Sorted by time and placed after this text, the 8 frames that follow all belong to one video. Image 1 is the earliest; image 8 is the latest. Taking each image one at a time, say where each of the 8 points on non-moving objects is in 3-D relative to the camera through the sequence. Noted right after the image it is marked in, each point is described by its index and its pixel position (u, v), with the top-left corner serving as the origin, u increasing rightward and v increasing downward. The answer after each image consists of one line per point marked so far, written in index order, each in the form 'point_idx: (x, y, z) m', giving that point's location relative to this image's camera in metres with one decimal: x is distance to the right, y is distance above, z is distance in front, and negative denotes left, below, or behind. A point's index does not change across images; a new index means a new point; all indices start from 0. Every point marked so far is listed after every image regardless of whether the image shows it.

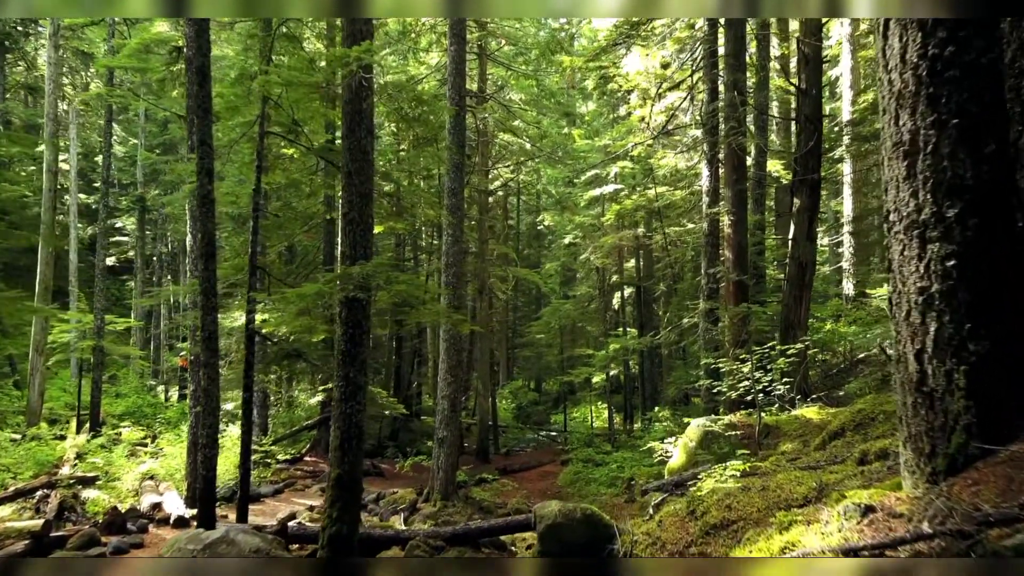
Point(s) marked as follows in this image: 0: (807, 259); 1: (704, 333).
0: (+3.1, +0.3, +7.5) m
1: (+2.2, -0.5, +8.1) m
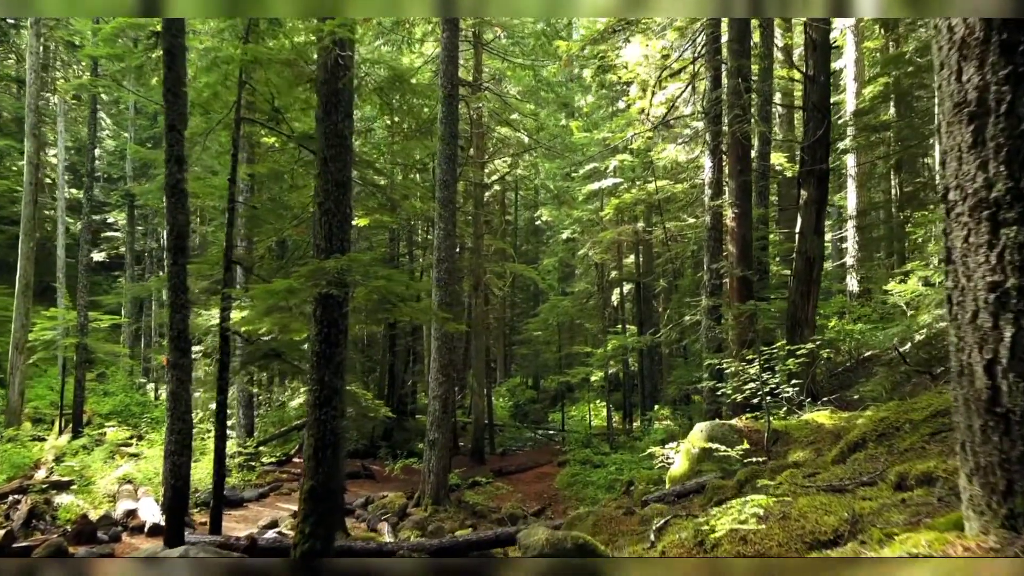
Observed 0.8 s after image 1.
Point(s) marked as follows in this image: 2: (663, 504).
0: (+3.0, +0.3, +7.1) m
1: (+2.1, -0.5, +7.7) m
2: (+0.9, -1.3, +4.4) m
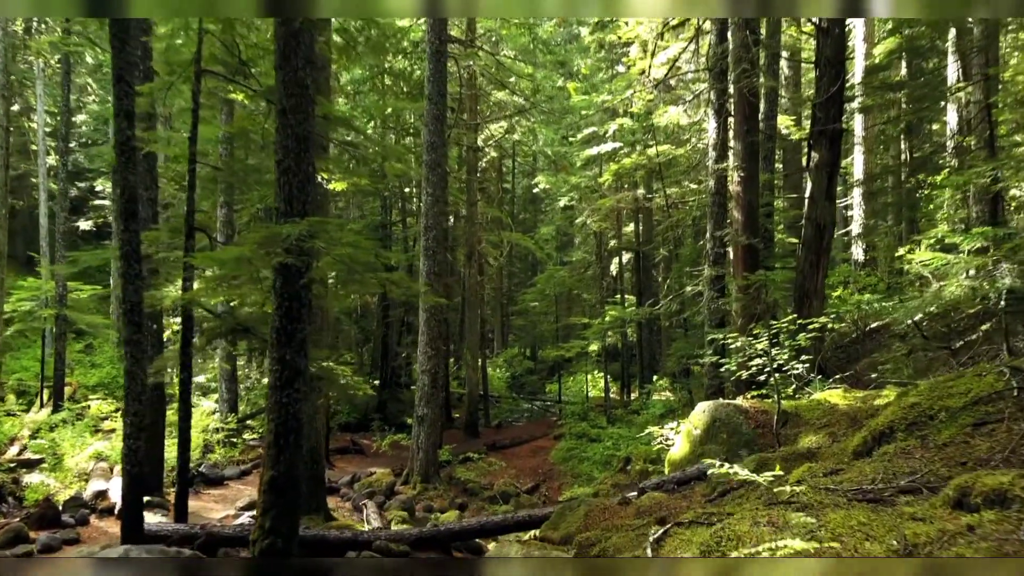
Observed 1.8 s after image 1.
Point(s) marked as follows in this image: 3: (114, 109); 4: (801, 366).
0: (+2.9, +0.6, +6.7) m
1: (+2.0, -0.1, +7.3) m
2: (+0.8, -1.2, +4.1) m
3: (-2.5, +1.1, +4.5) m
4: (+2.0, -0.5, +5.0) m
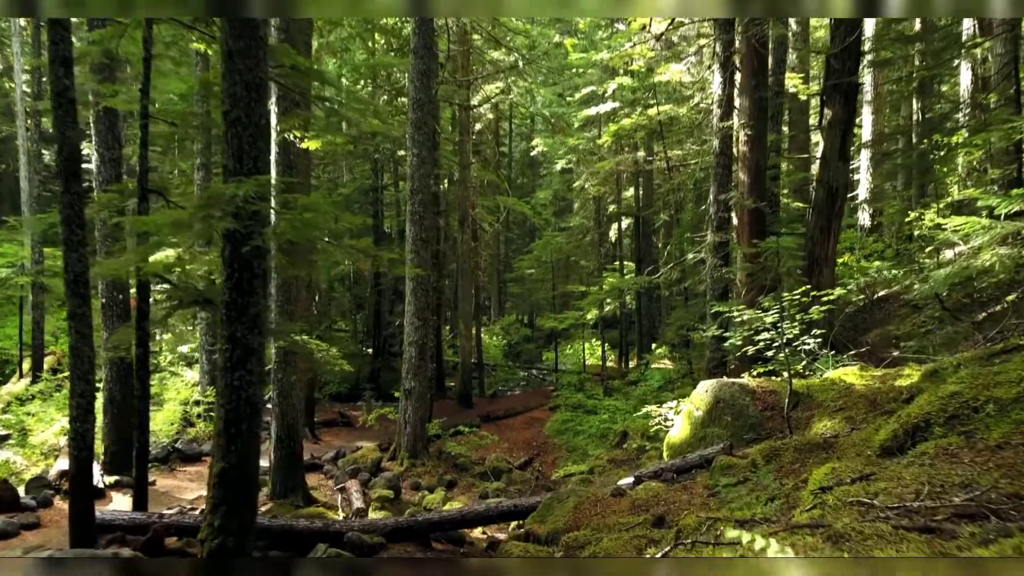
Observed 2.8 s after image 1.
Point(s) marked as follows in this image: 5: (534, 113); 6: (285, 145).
0: (+2.8, +0.9, +6.2) m
1: (+1.9, +0.2, +6.9) m
2: (+0.7, -1.0, +3.7) m
3: (-2.6, +1.3, +4.1) m
4: (+1.9, -0.3, +4.6) m
5: (+0.4, +3.0, +12.5) m
6: (-1.9, +1.2, +5.9) m
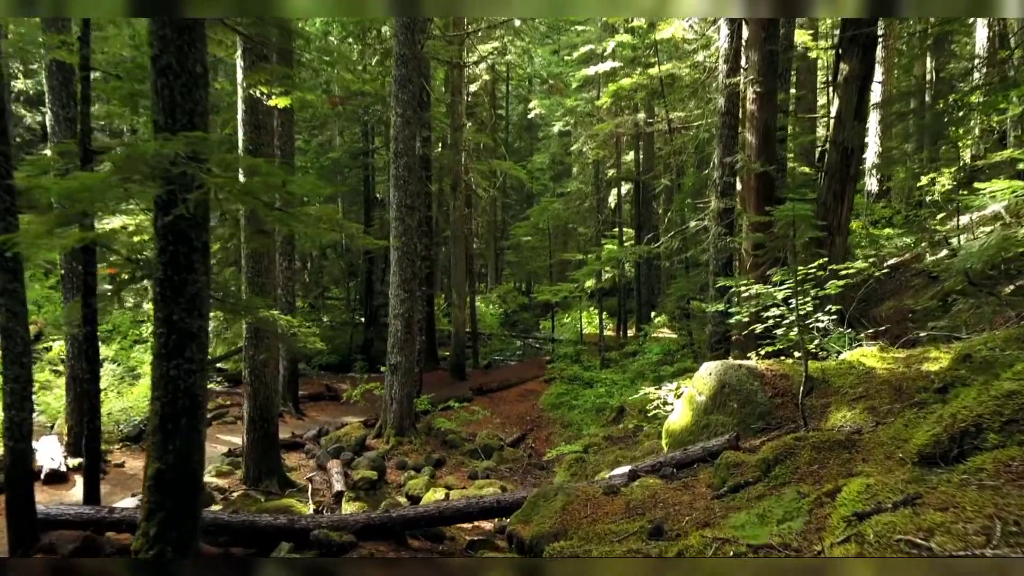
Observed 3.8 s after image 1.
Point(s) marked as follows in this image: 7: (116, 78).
0: (+2.7, +1.1, +5.7) m
1: (+1.8, +0.4, +6.4) m
2: (+0.7, -0.9, +3.3) m
3: (-2.7, +1.4, +3.6) m
4: (+1.8, -0.2, +4.2) m
5: (+0.3, +3.5, +11.9) m
6: (-1.9, +1.4, +5.4) m
7: (-1.9, +1.0, +3.5) m
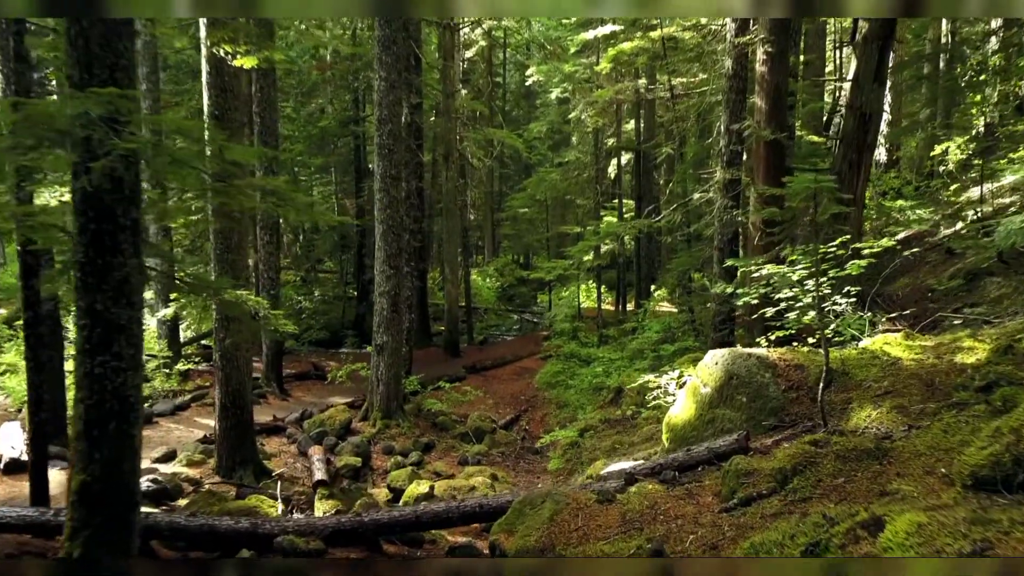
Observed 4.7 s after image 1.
0: (+2.7, +1.3, +5.3) m
1: (+1.8, +0.6, +6.0) m
2: (+0.6, -0.8, +3.0) m
3: (-2.8, +1.5, +3.1) m
4: (+1.8, -0.1, +3.8) m
5: (+0.2, +4.0, +11.4) m
6: (-2.0, +1.5, +4.9) m
7: (-2.0, +1.1, +3.1) m
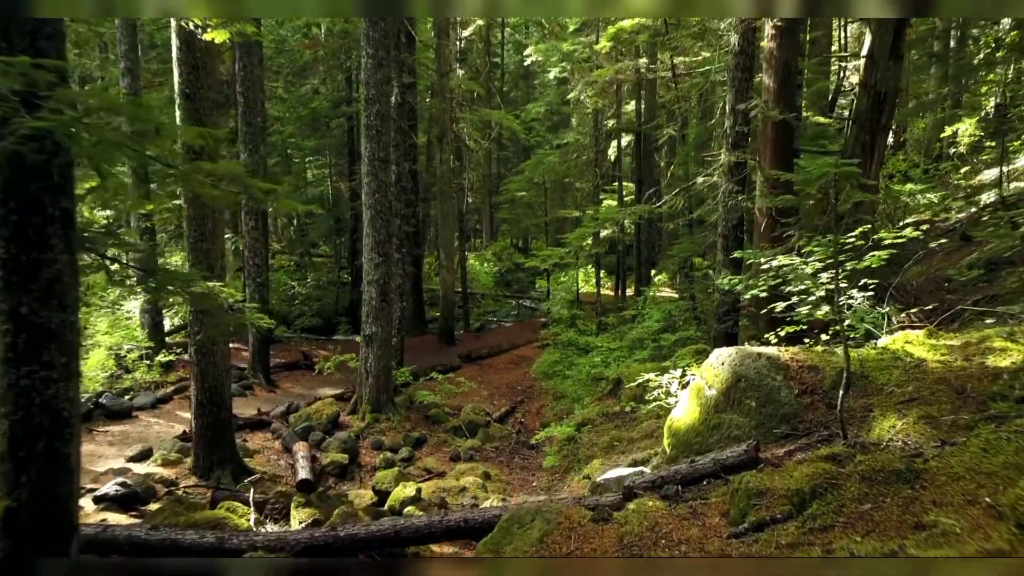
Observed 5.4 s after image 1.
0: (+2.6, +1.4, +5.0) m
1: (+1.7, +0.7, +5.7) m
2: (+0.5, -0.8, +2.7) m
3: (-2.8, +1.5, +2.8) m
4: (+1.7, 0.0, +3.5) m
5: (+0.2, +4.2, +11.0) m
6: (-2.1, +1.6, +4.6) m
7: (-2.1, +1.1, +2.8) m
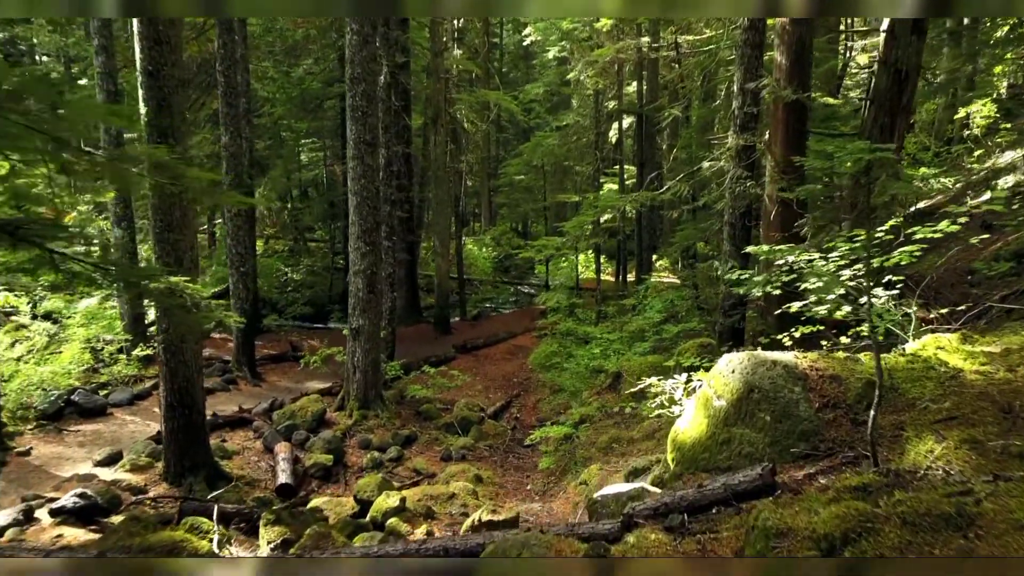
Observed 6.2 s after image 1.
0: (+2.6, +1.4, +4.6) m
1: (+1.7, +0.8, +5.4) m
2: (+0.5, -0.8, +2.4) m
3: (-2.9, +1.5, +2.4) m
4: (+1.7, 0.0, +3.2) m
5: (+0.1, +4.4, +10.5) m
6: (-2.1, +1.6, +4.2) m
7: (-2.1, +1.1, +2.4) m
